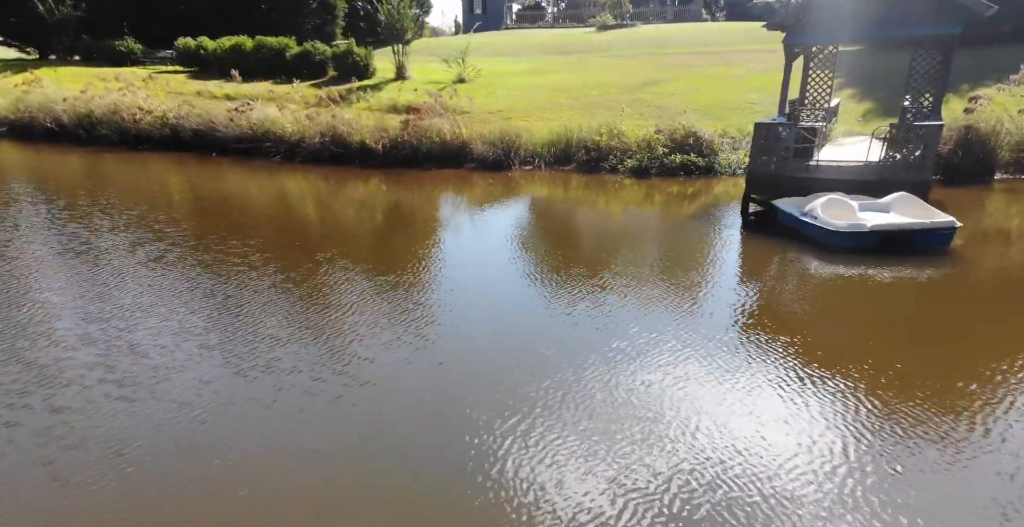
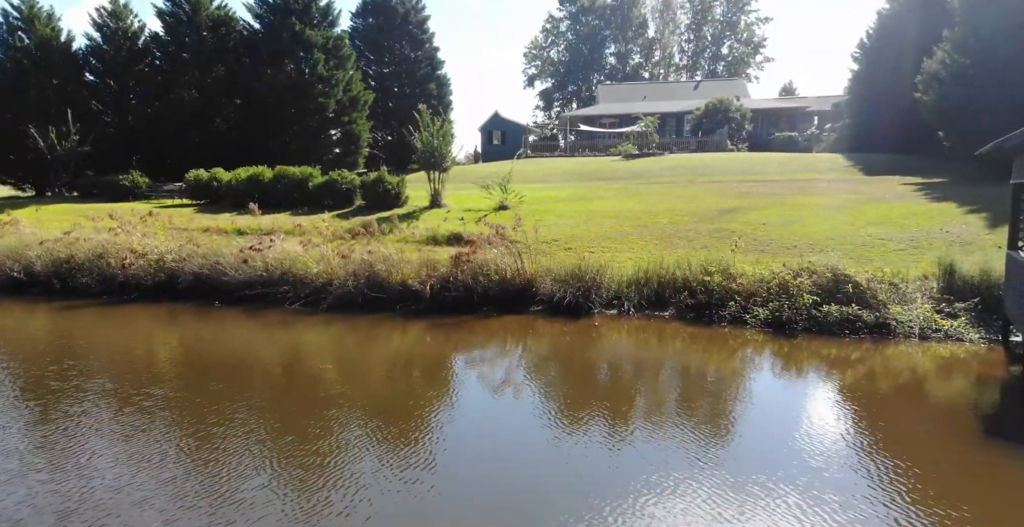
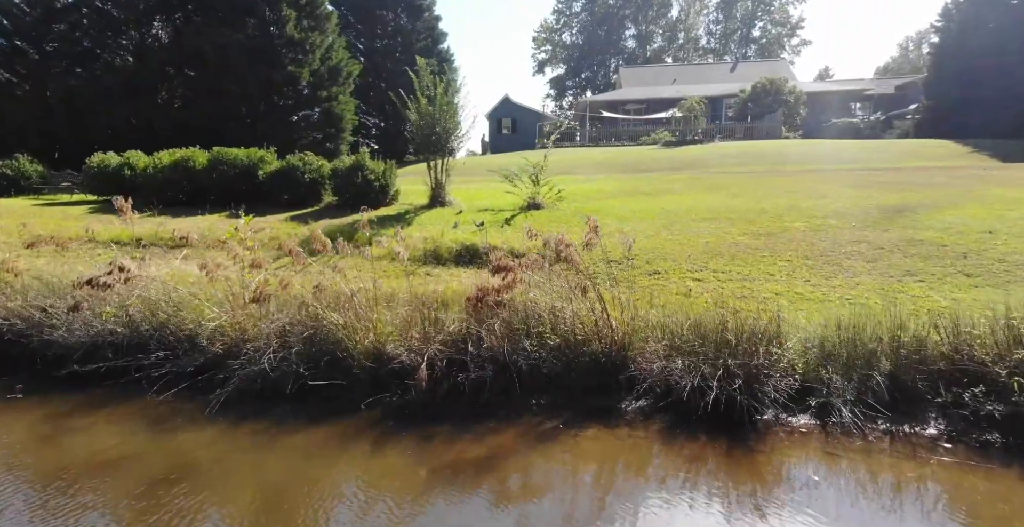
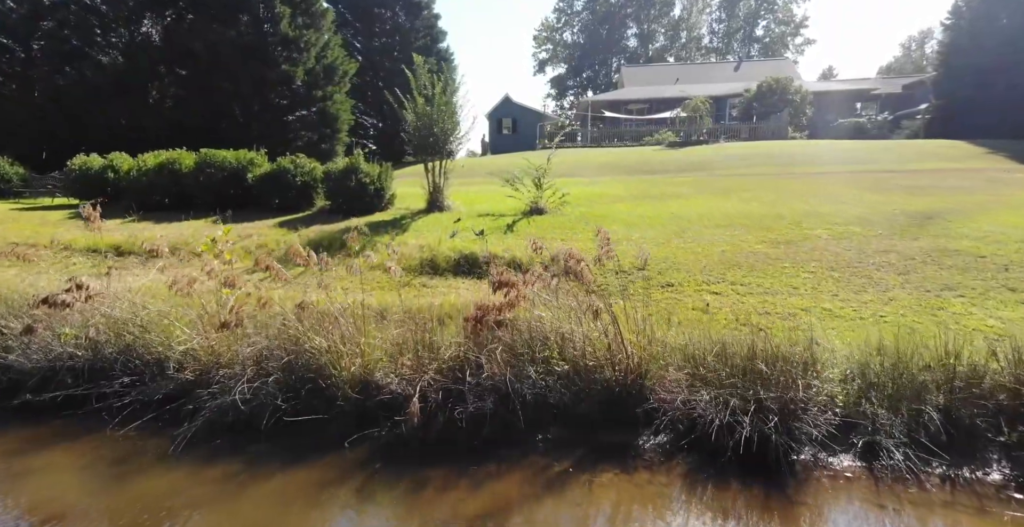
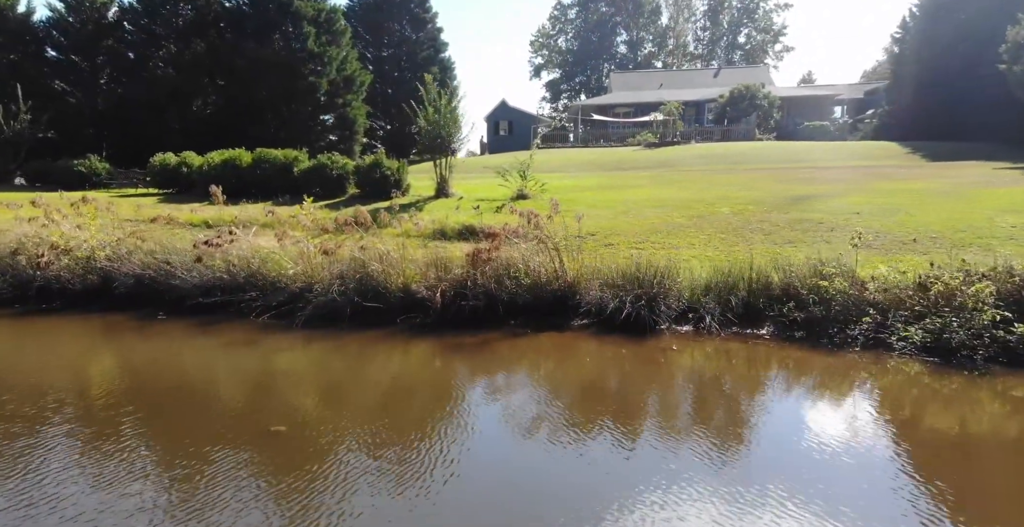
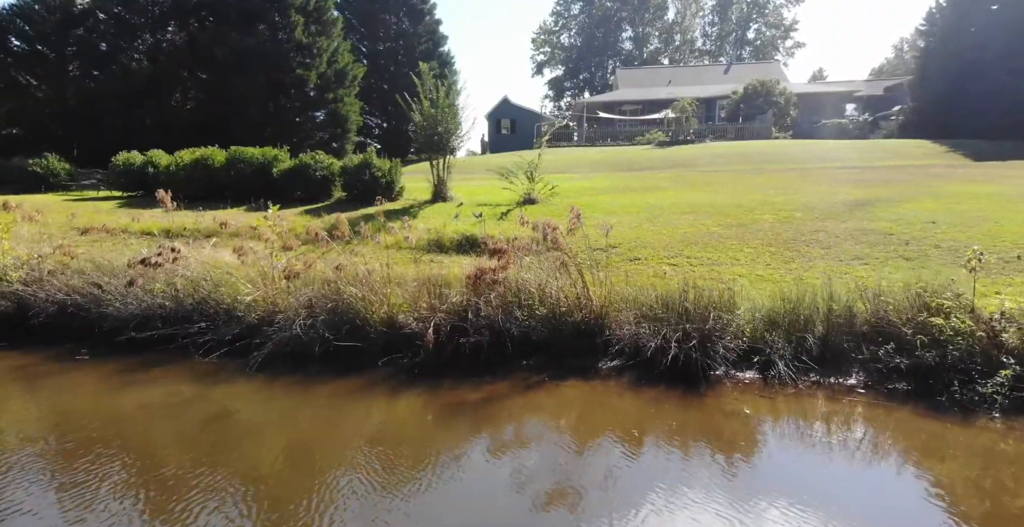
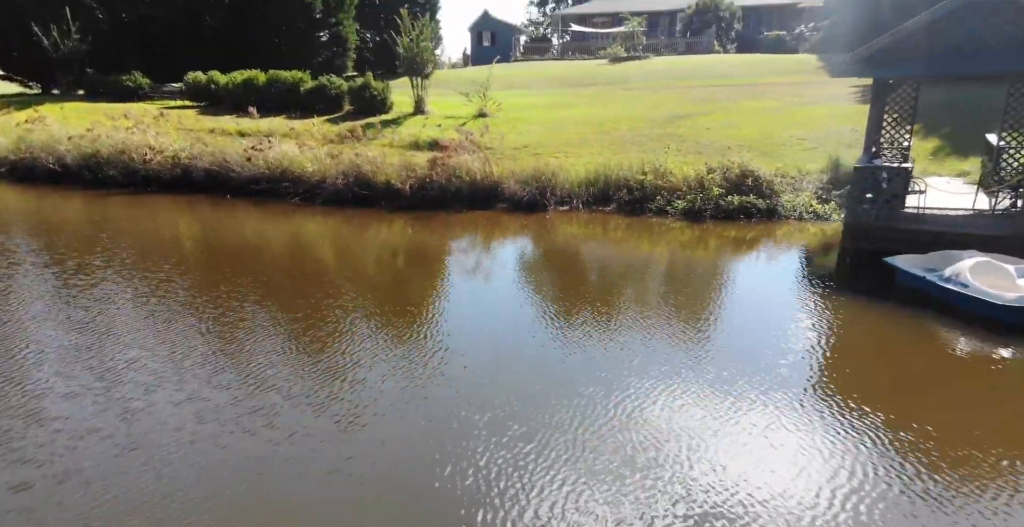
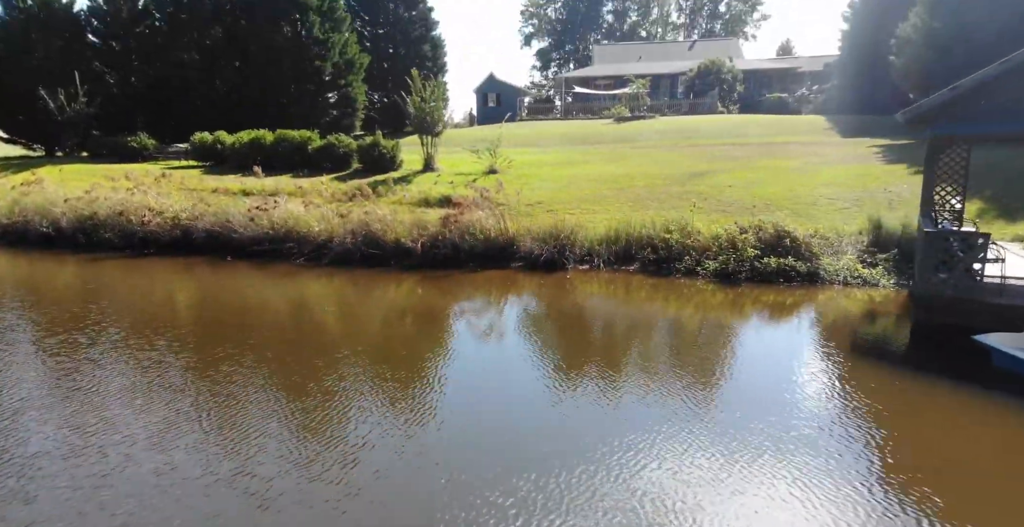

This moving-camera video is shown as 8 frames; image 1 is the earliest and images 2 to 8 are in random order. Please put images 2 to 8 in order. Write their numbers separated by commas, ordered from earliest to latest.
7, 8, 2, 5, 6, 3, 4
